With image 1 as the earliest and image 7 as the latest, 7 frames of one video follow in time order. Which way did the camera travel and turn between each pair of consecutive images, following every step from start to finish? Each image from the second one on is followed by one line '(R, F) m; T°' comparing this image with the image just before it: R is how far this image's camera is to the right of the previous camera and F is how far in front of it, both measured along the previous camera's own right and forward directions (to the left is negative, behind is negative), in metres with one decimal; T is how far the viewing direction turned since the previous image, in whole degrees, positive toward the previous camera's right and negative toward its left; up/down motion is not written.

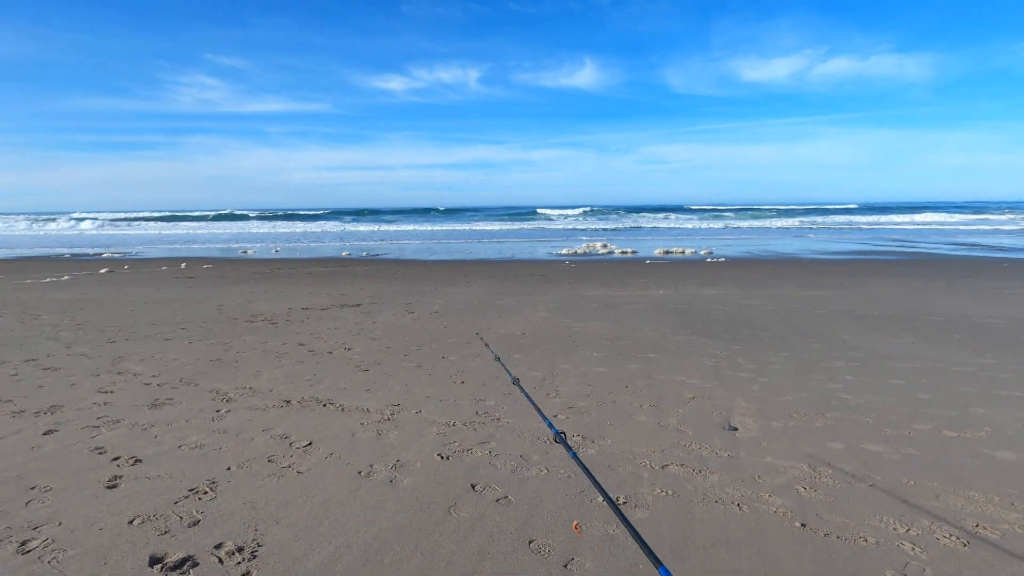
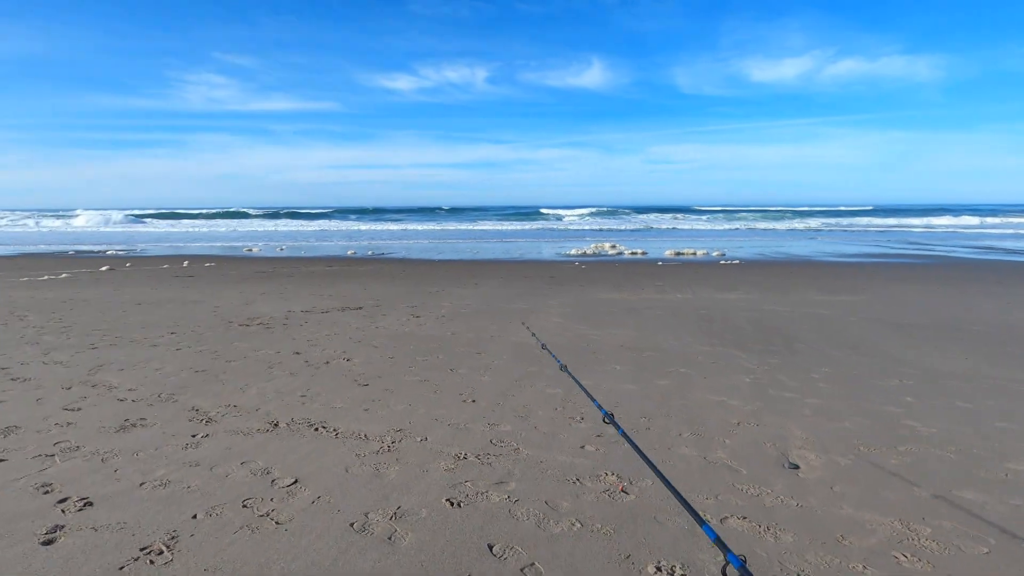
(-0.1, +0.4) m; -1°
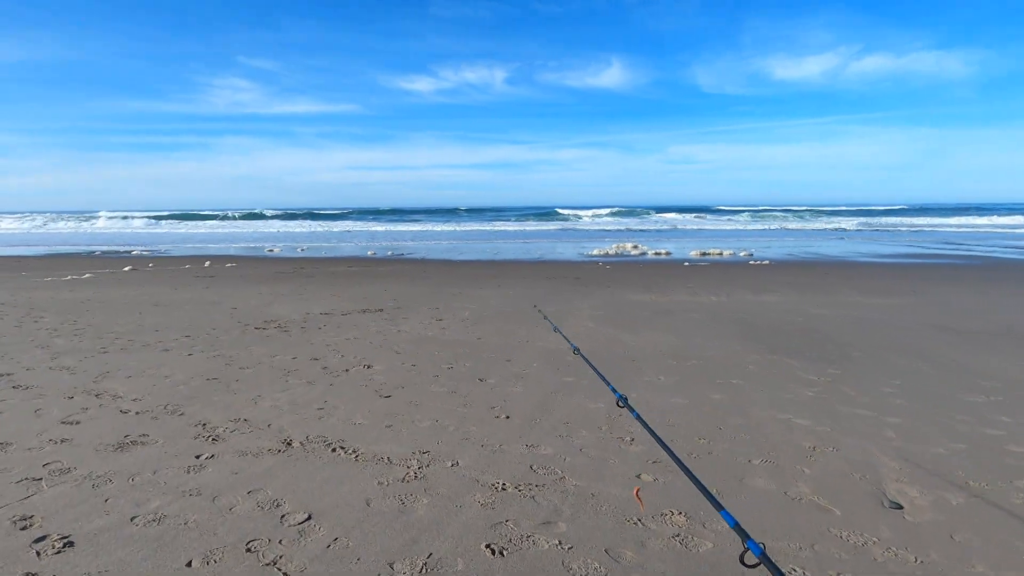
(-0.1, +0.4) m; -2°
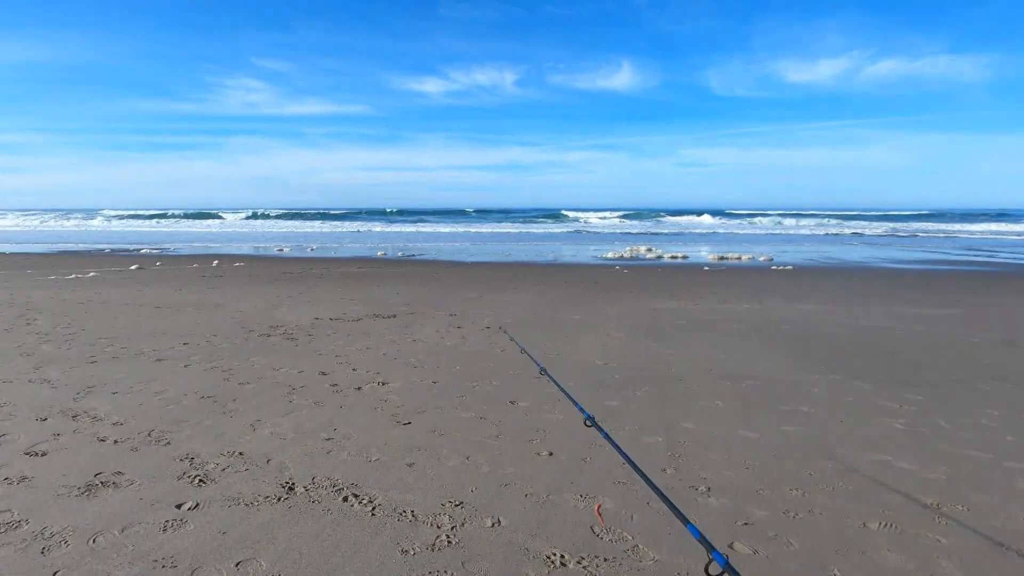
(-0.2, +0.5) m; -1°
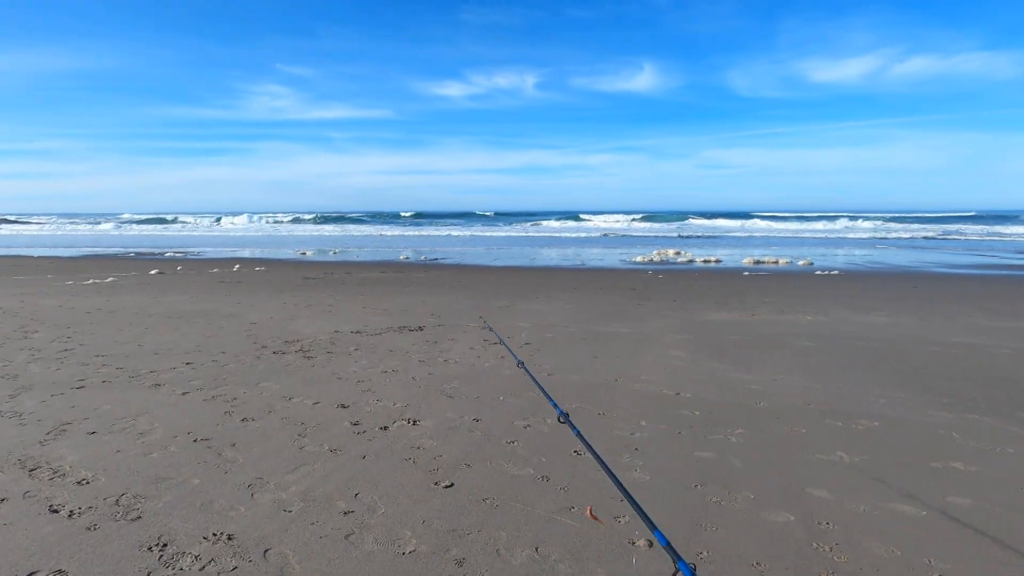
(-0.2, +0.7) m; -2°
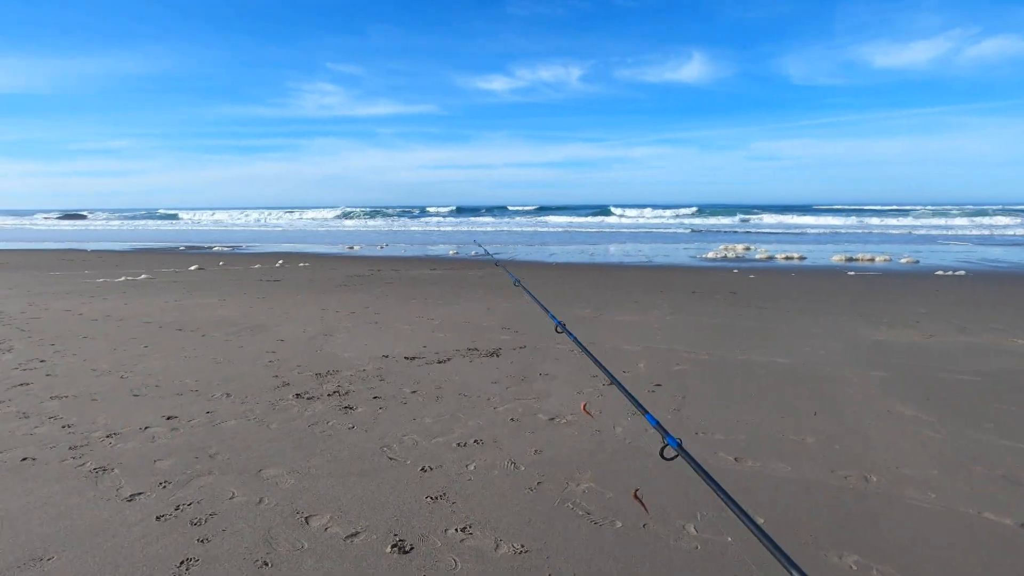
(-0.6, +1.7) m; -4°
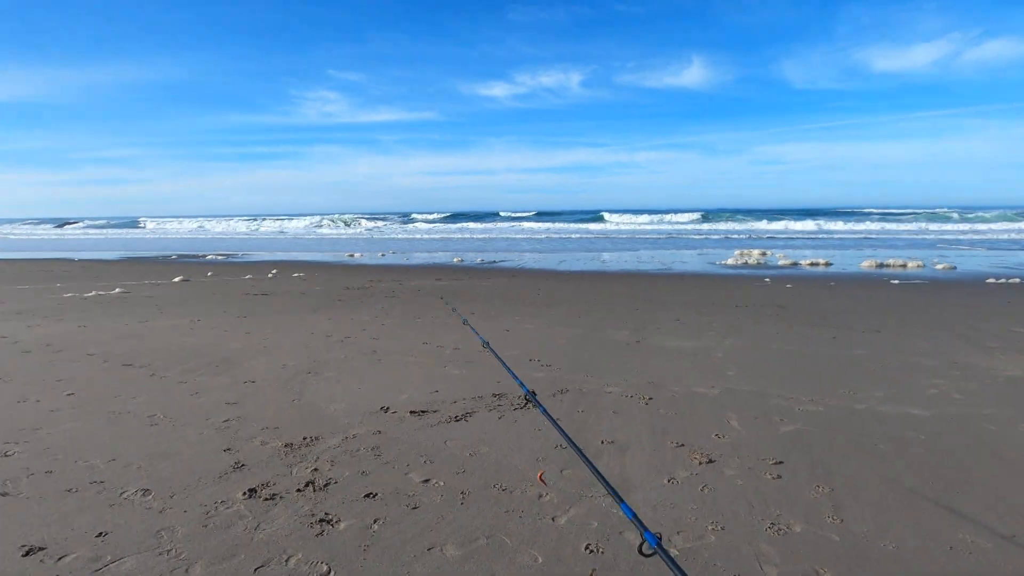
(-0.3, +1.2) m; 0°
